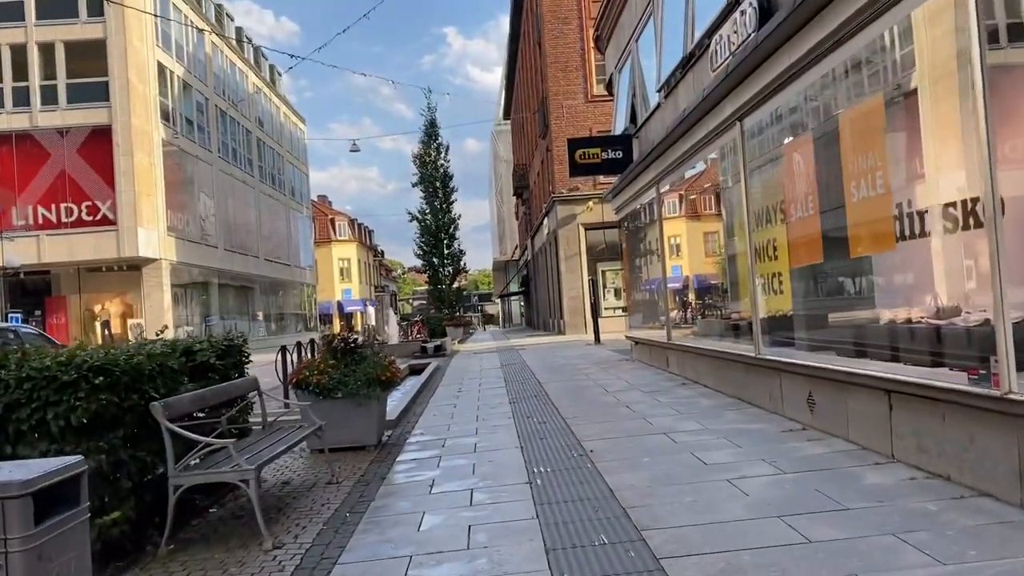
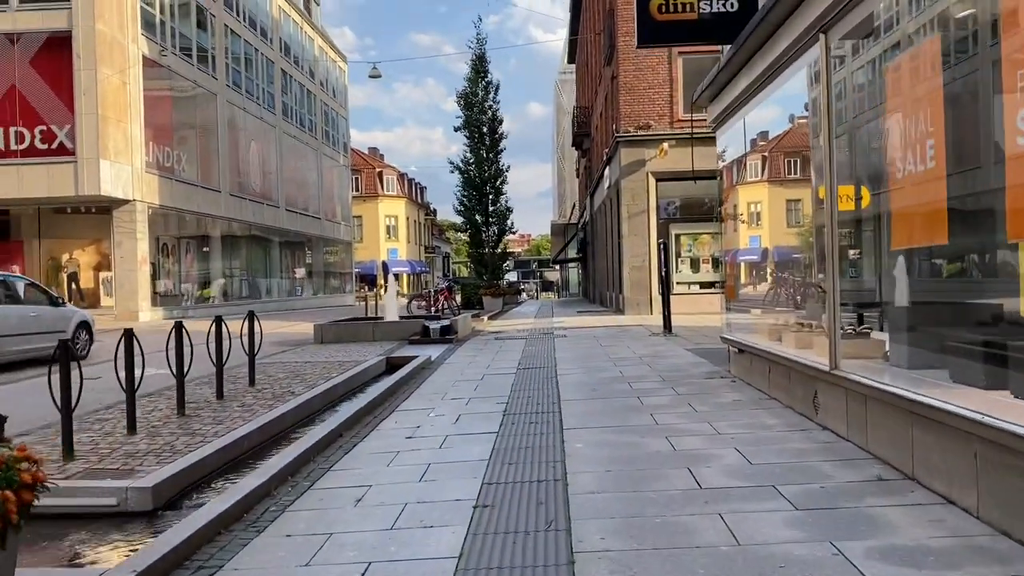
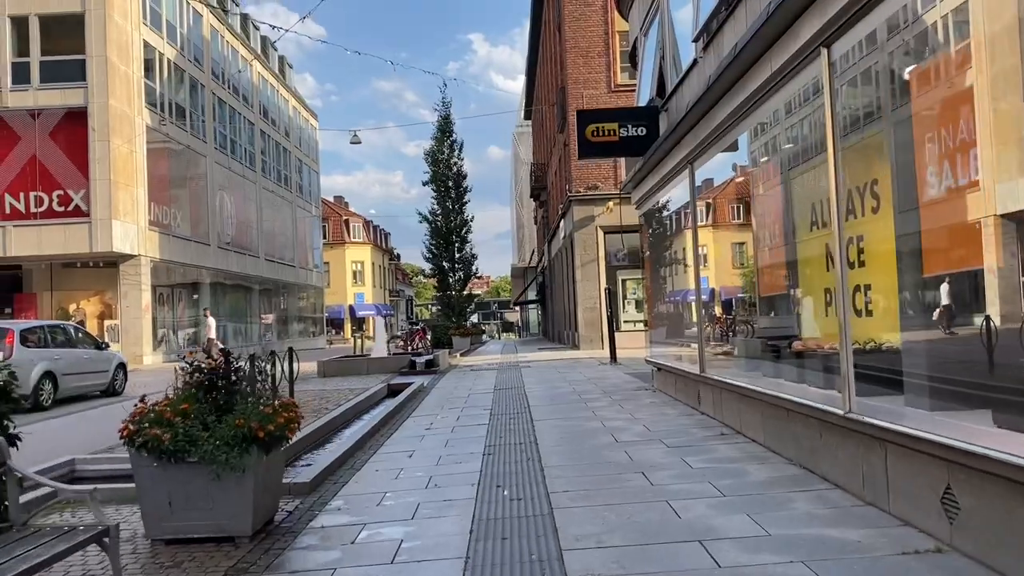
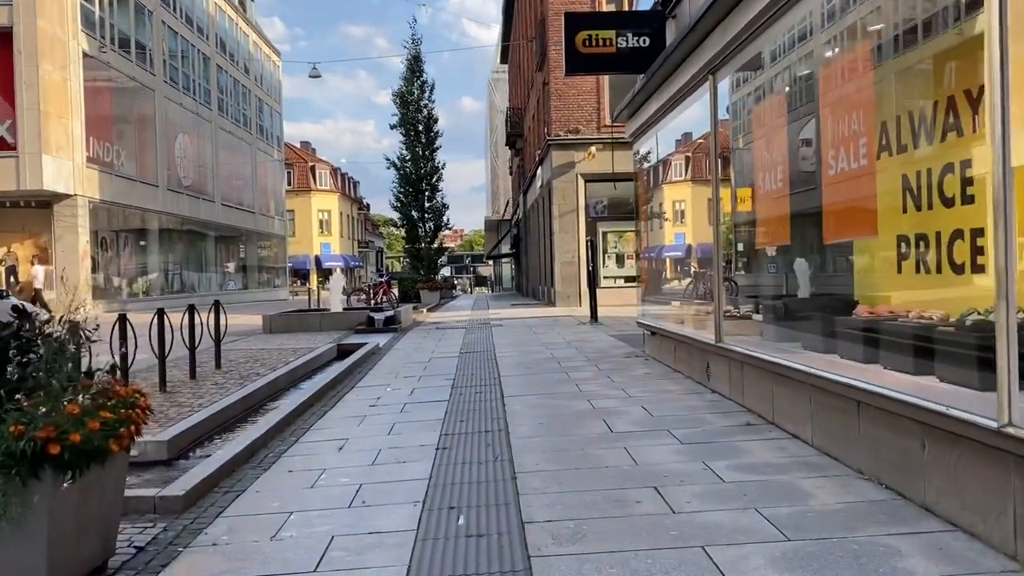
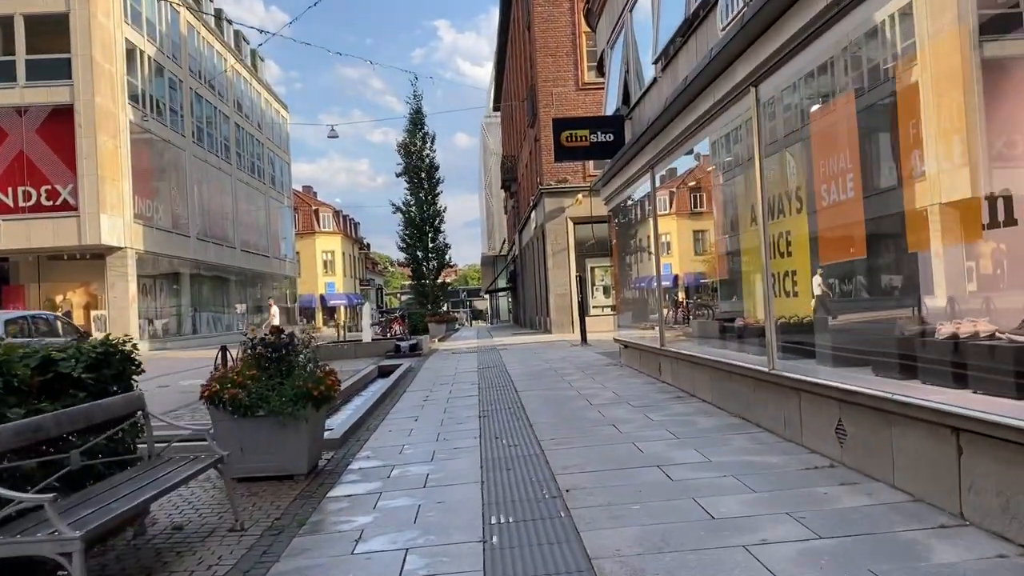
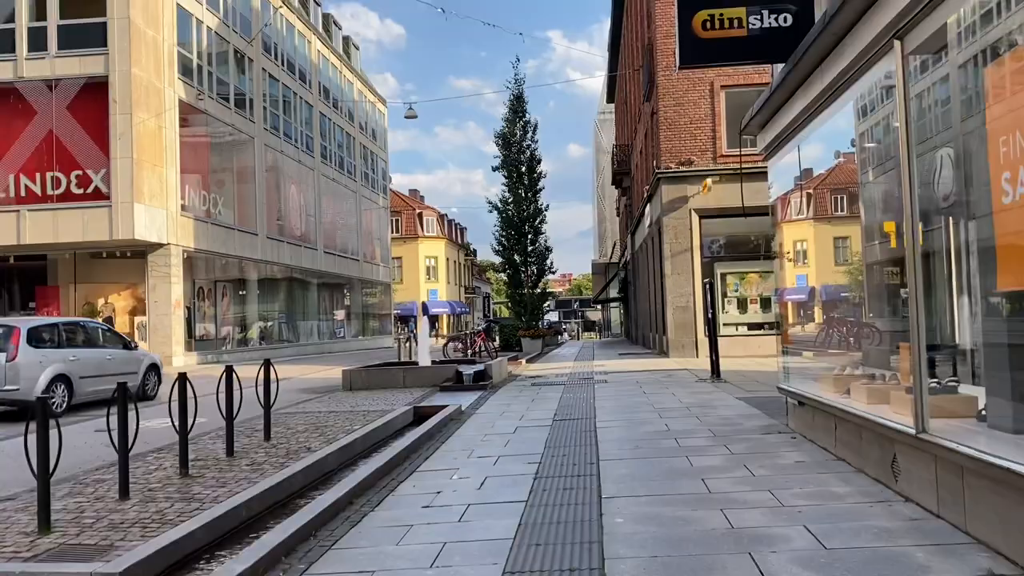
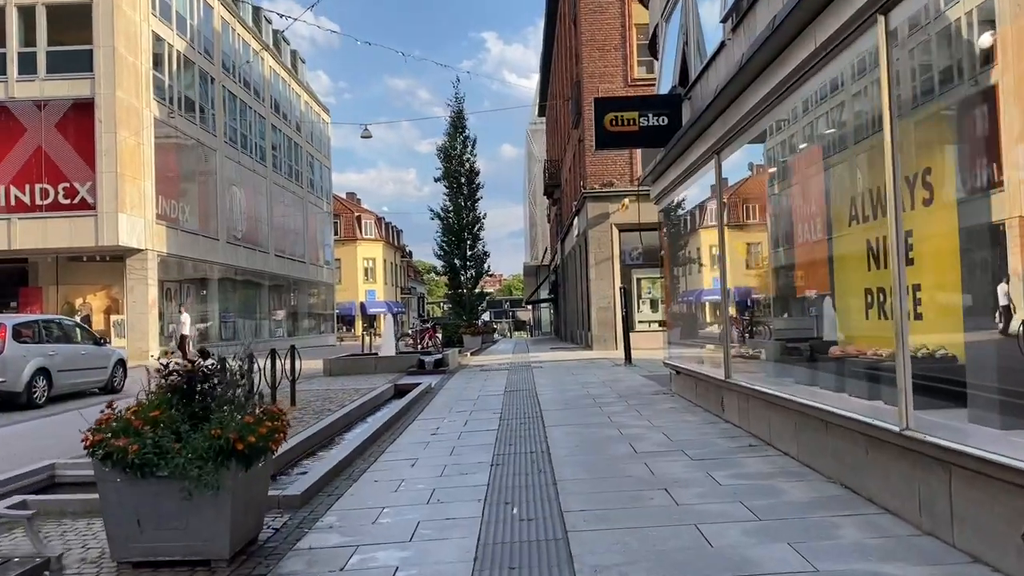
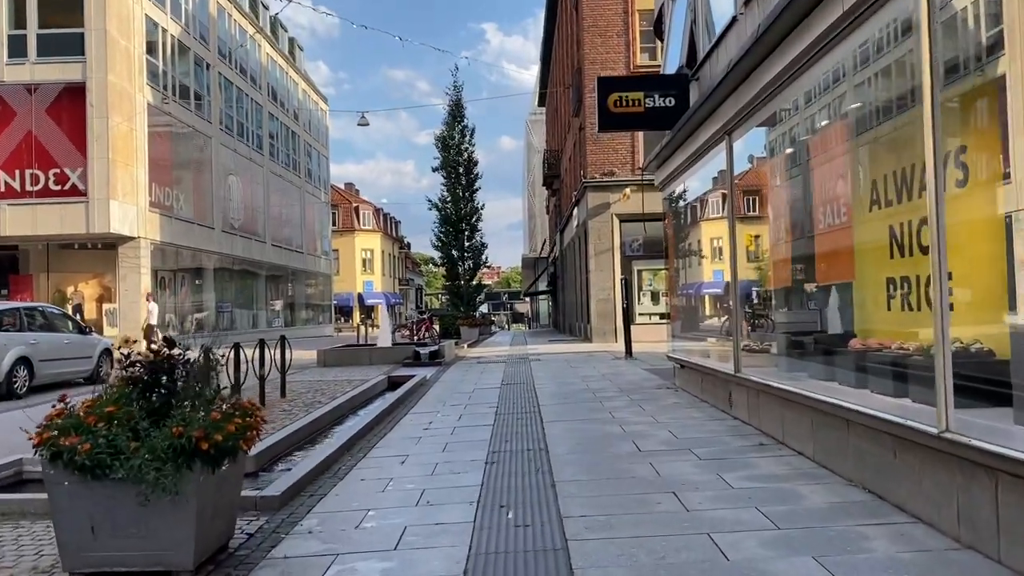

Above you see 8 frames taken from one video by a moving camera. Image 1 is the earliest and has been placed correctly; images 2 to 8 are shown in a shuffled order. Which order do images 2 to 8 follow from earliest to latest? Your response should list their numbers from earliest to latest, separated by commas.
5, 3, 7, 8, 4, 2, 6
